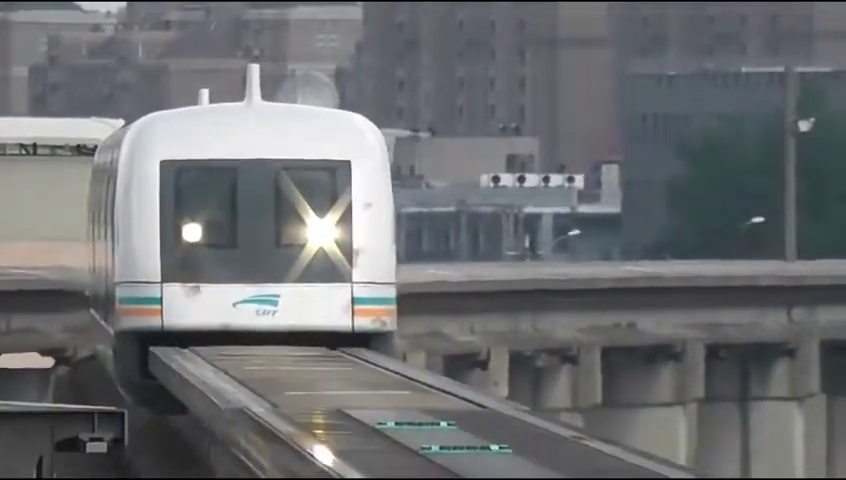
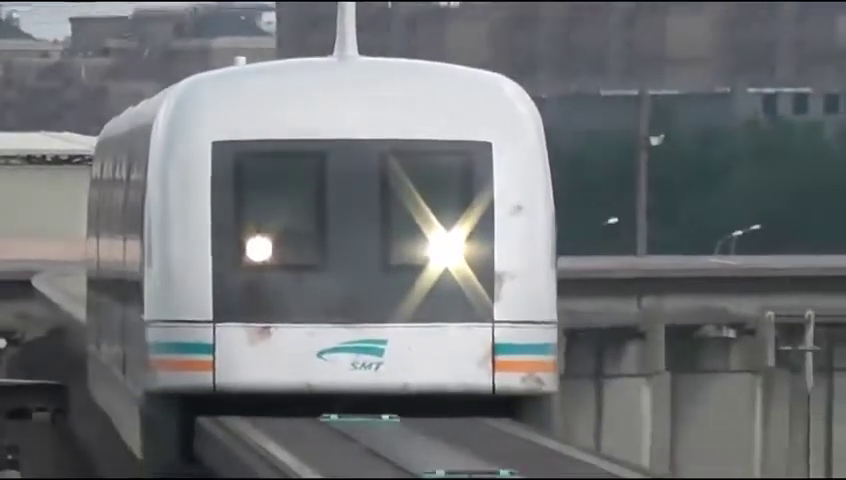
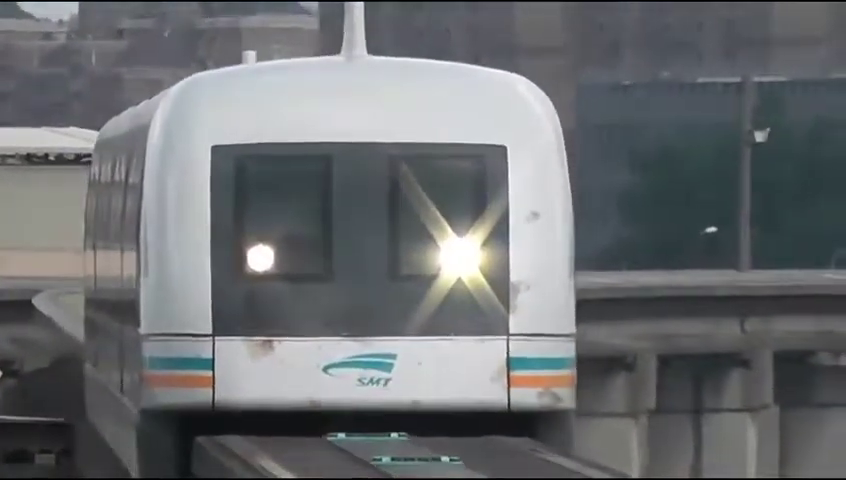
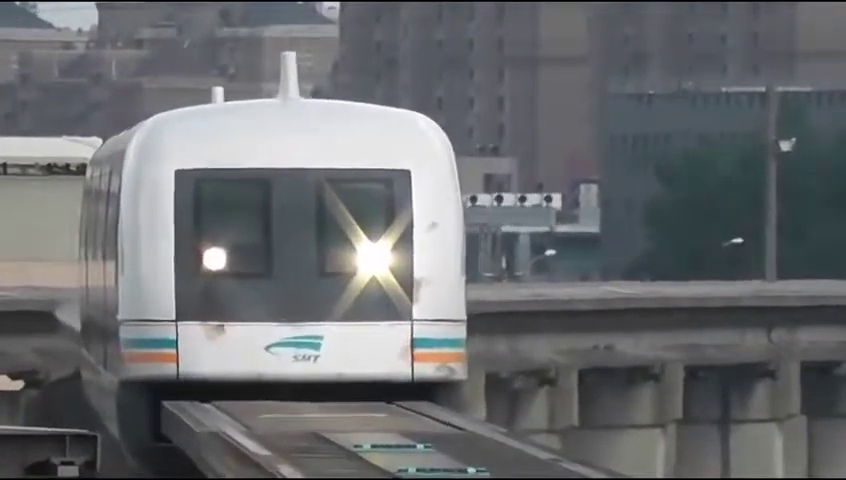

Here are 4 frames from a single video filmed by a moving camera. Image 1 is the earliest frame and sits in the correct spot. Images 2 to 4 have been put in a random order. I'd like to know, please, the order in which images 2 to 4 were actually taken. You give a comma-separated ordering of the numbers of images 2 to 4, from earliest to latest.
4, 3, 2
